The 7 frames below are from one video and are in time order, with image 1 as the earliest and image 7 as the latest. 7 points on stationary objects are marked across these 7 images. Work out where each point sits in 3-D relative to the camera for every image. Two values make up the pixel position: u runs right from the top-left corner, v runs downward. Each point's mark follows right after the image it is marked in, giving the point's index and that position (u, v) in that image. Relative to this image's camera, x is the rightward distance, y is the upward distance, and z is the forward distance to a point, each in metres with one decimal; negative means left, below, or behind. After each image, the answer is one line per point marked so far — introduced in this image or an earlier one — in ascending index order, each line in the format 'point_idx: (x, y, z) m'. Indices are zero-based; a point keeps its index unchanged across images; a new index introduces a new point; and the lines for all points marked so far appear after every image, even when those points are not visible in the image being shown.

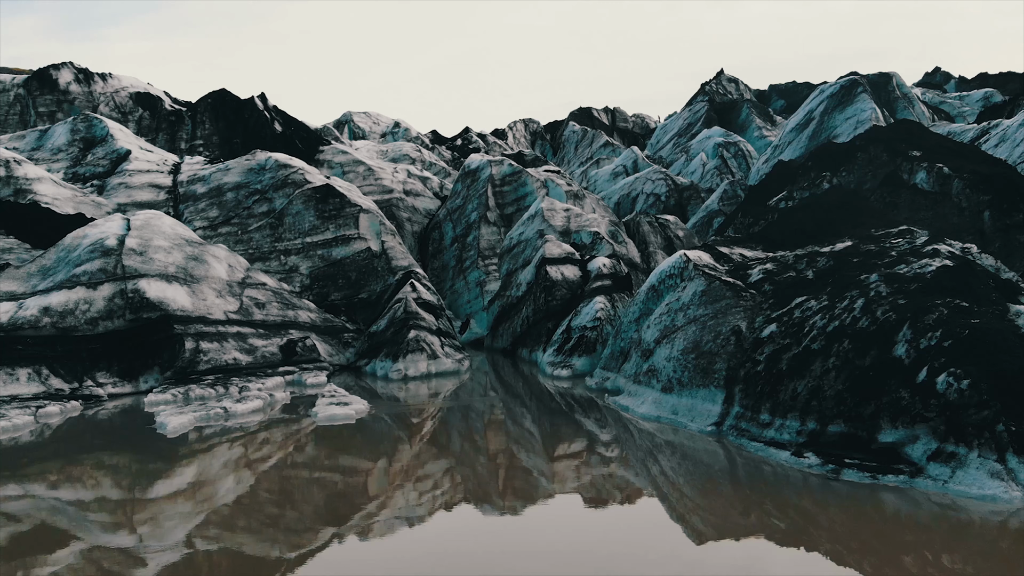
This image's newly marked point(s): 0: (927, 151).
0: (+7.3, +2.5, +18.2) m
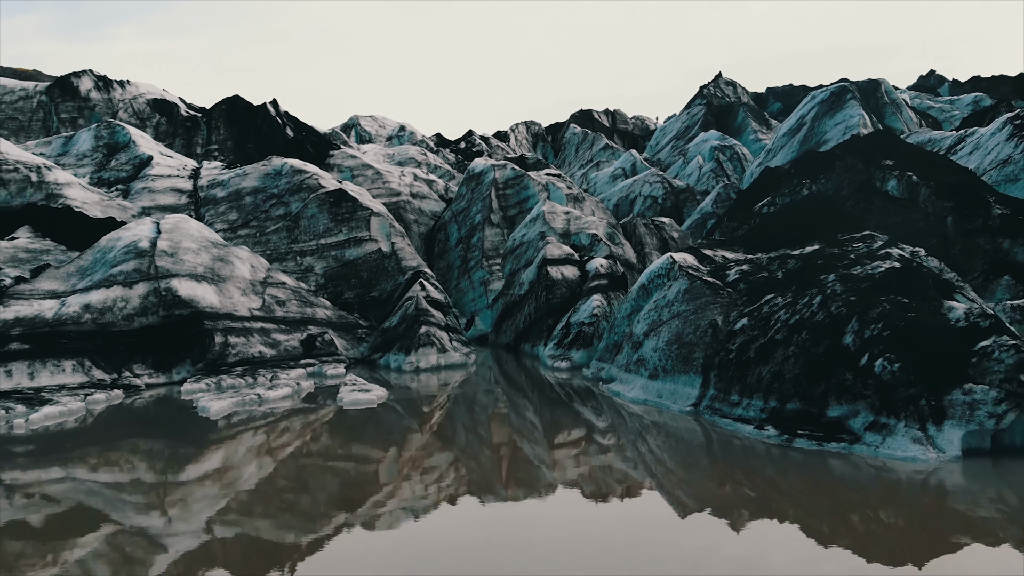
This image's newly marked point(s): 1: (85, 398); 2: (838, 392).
0: (+7.4, +2.5, +19.7) m
1: (-7.3, -1.9, +17.9) m
2: (+3.4, -1.1, +10.9) m
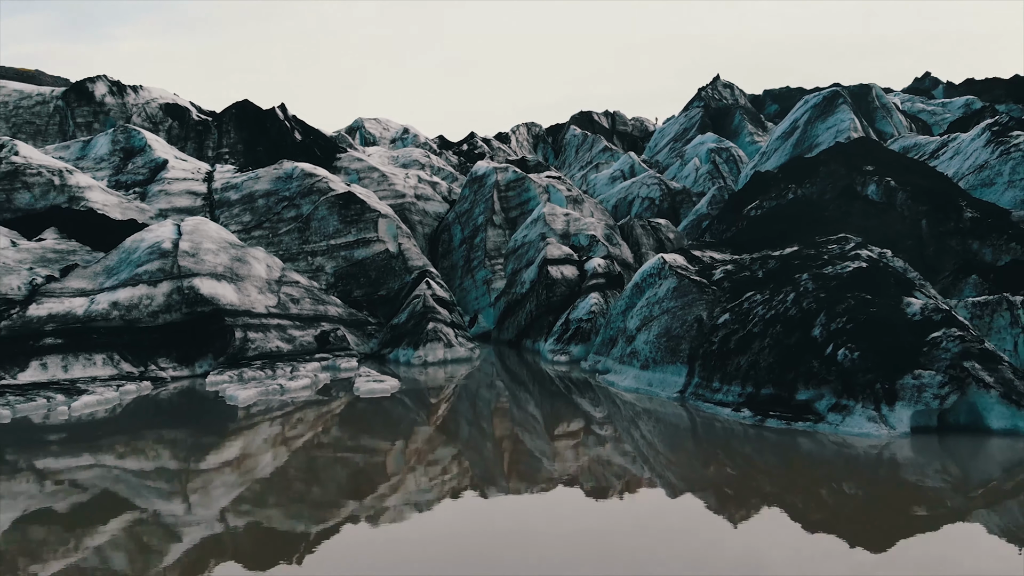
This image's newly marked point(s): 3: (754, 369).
0: (+7.5, +2.5, +21.0) m
1: (-7.3, -1.8, +19.1) m
2: (+3.4, -1.0, +12.1) m
3: (+3.0, -1.0, +13.0) m
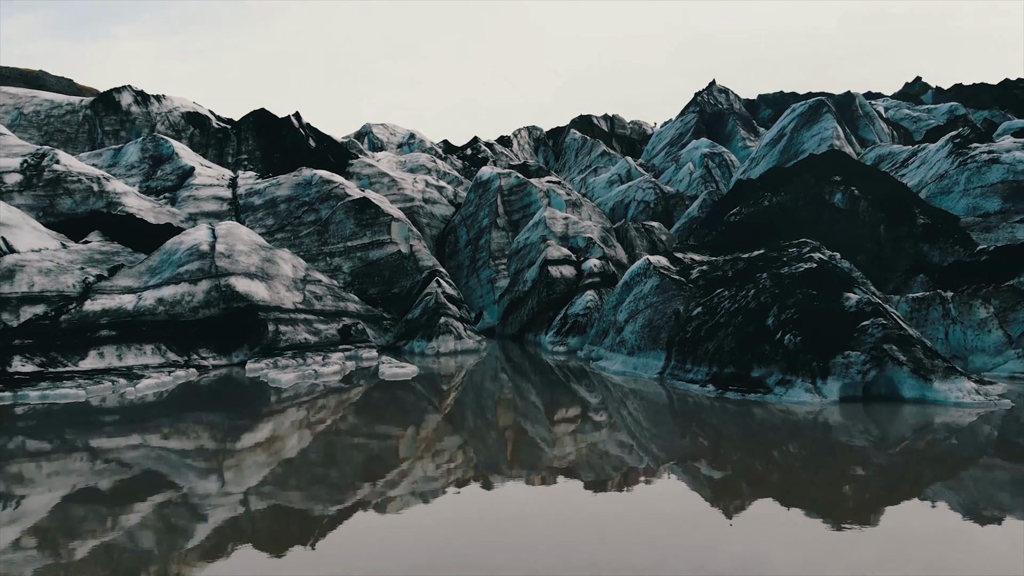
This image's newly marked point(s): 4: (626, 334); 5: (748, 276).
0: (+7.5, +2.6, +23.3) m
1: (-7.2, -1.8, +21.5) m
2: (+3.5, -1.0, +14.5) m
3: (+3.1, -1.0, +15.3) m
4: (+2.1, -0.8, +18.9) m
5: (+3.9, +0.2, +16.8) m
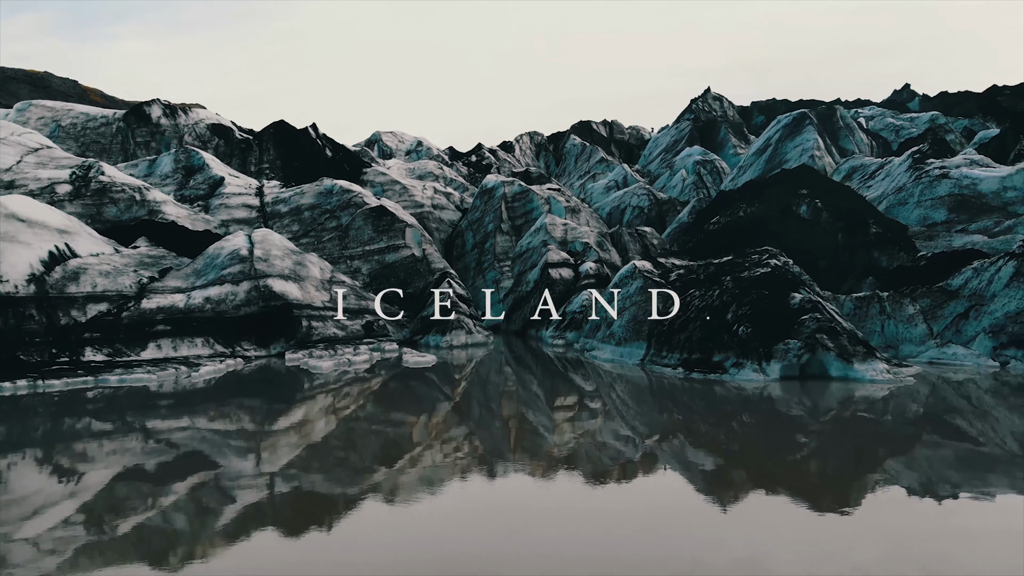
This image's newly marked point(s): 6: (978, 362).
0: (+7.7, +2.5, +26.4) m
1: (-7.1, -1.8, +24.6) m
2: (+3.6, -1.0, +17.6) m
3: (+3.2, -1.0, +18.4) m
4: (+2.2, -0.9, +22.0) m
5: (+4.0, +0.2, +19.9) m
6: (+8.1, -1.3, +18.1) m
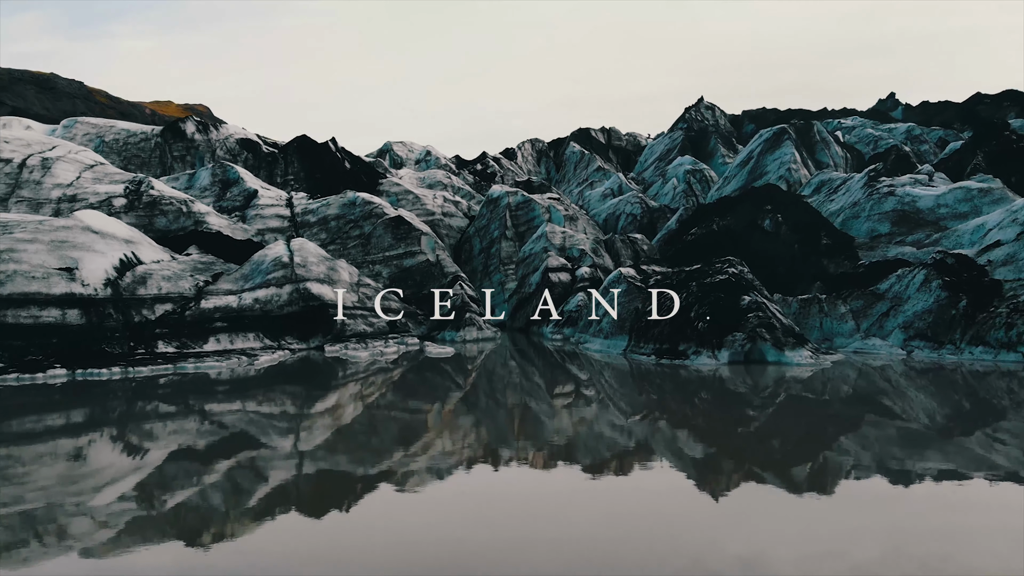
0: (+7.8, +2.5, +30.7) m
1: (-6.9, -1.9, +28.9) m
2: (+3.8, -1.1, +21.8) m
3: (+3.4, -1.0, +22.7) m
4: (+2.4, -0.9, +26.3) m
5: (+4.1, +0.1, +24.2) m
6: (+8.2, -1.4, +22.4) m
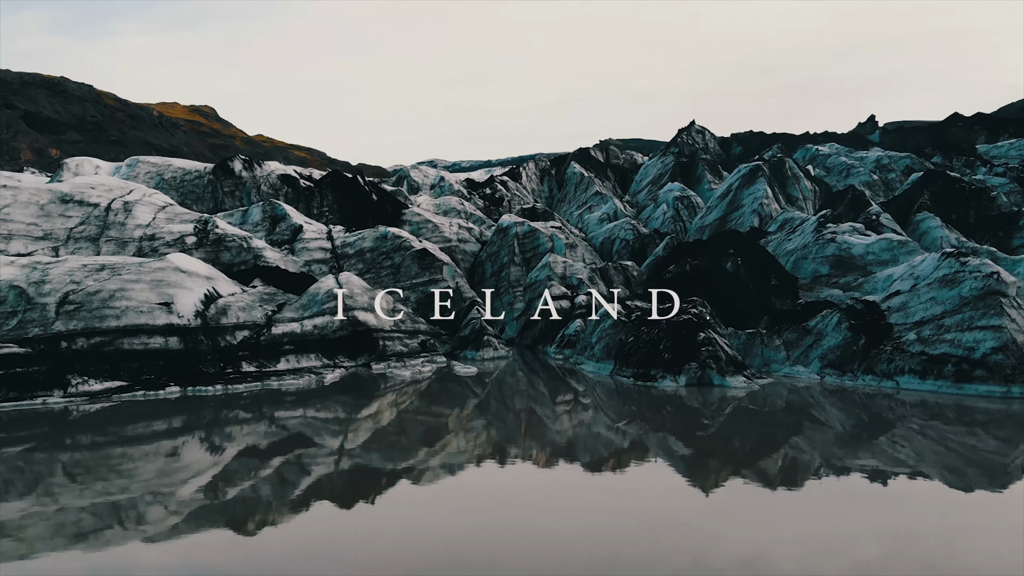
0: (+8.2, +1.4, +37.7) m
1: (-6.5, -2.9, +35.9) m
2: (+4.1, -2.2, +28.9) m
3: (+3.7, -2.1, +29.7) m
4: (+2.7, -2.0, +33.3) m
5: (+4.5, -1.0, +31.2) m
6: (+8.6, -2.5, +29.4) m
